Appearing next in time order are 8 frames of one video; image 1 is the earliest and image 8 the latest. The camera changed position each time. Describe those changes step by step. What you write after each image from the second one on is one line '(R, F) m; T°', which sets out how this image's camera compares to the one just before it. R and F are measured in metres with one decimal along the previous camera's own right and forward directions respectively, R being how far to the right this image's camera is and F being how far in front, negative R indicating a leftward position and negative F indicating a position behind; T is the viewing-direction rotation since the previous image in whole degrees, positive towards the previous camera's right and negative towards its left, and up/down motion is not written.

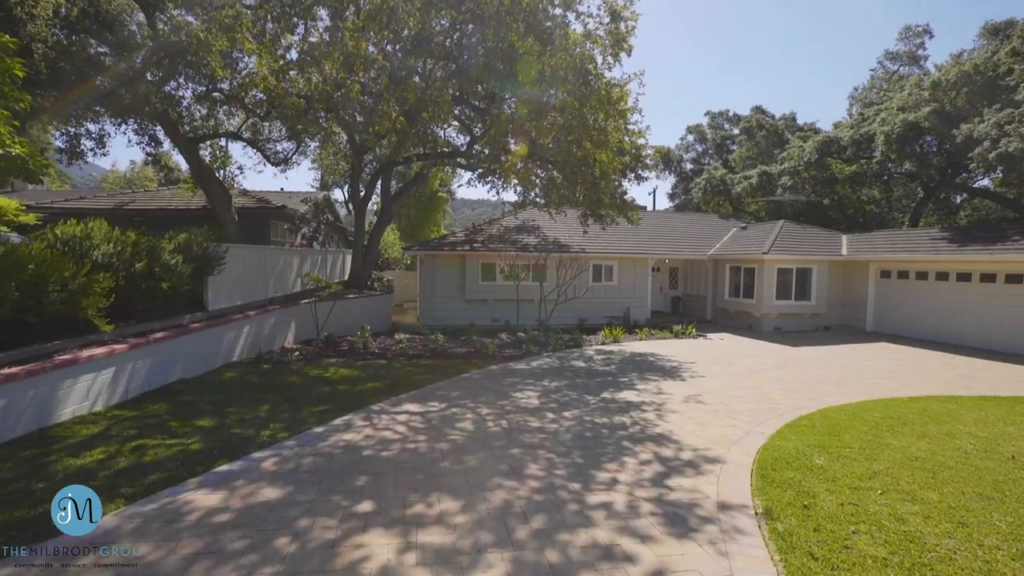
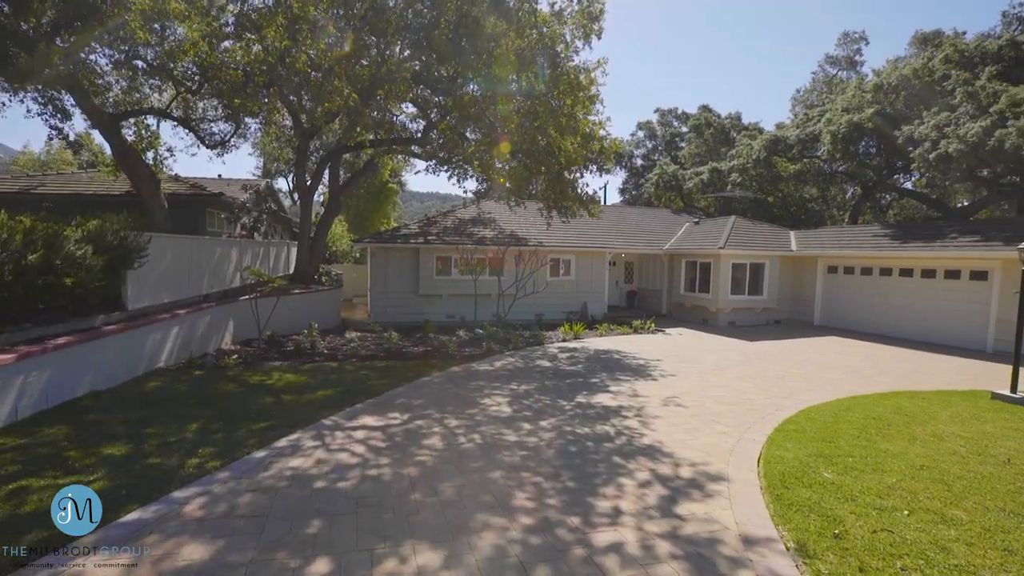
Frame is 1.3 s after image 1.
(-0.2, +0.7) m; +5°
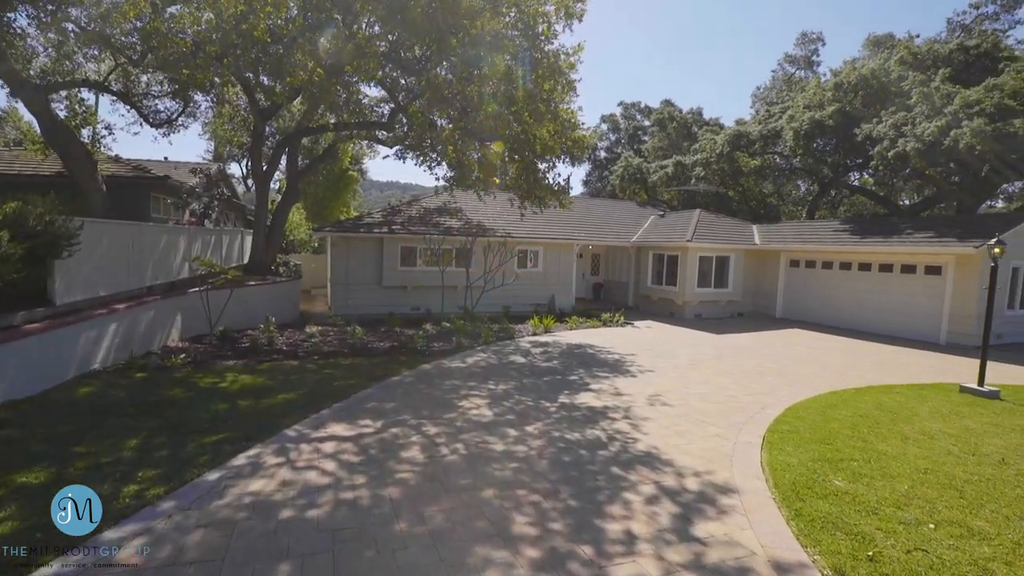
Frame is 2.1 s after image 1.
(-0.2, +0.5) m; +4°
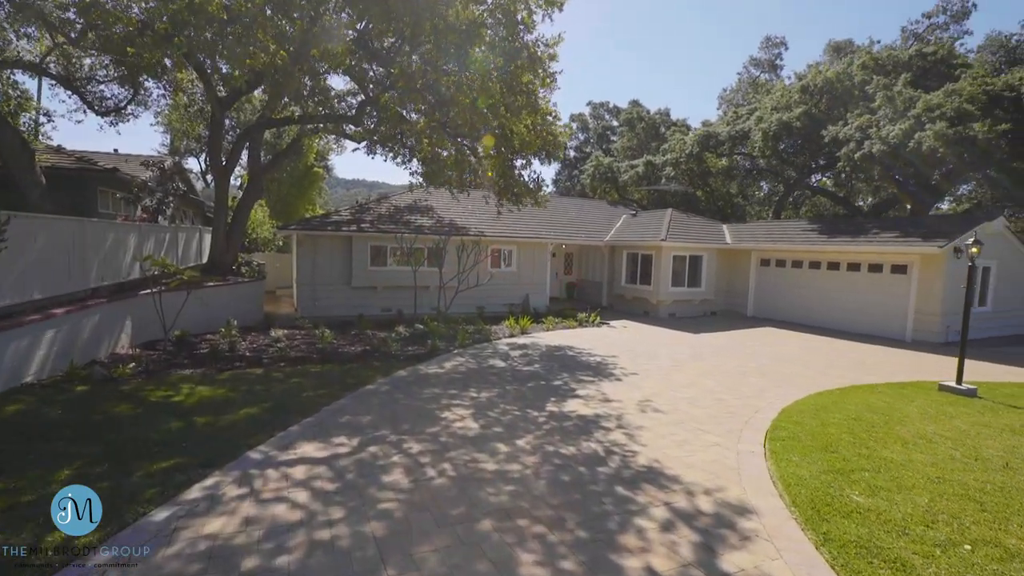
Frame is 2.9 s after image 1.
(-0.2, +0.4) m; +3°
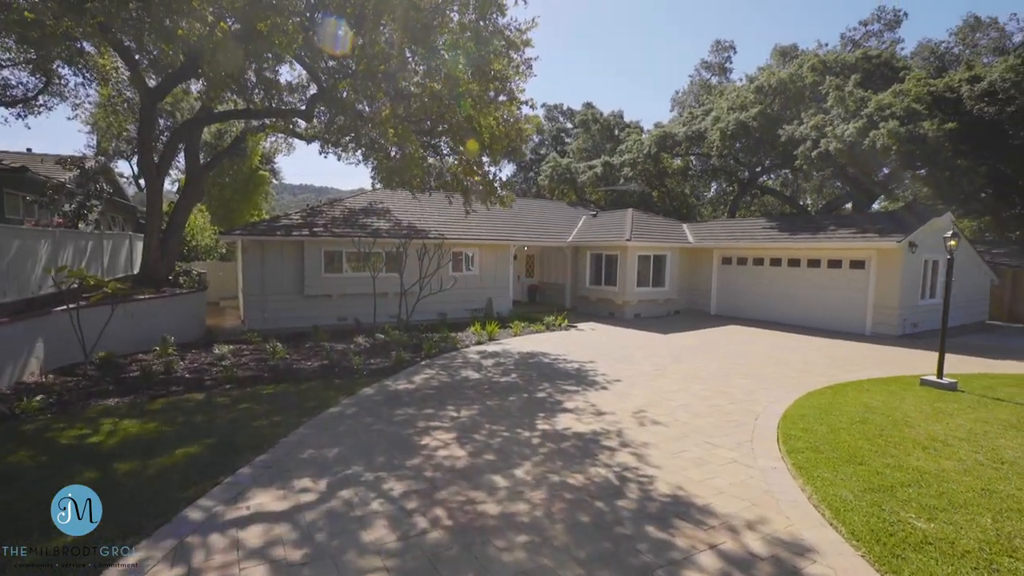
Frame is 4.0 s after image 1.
(-0.3, +0.7) m; +5°
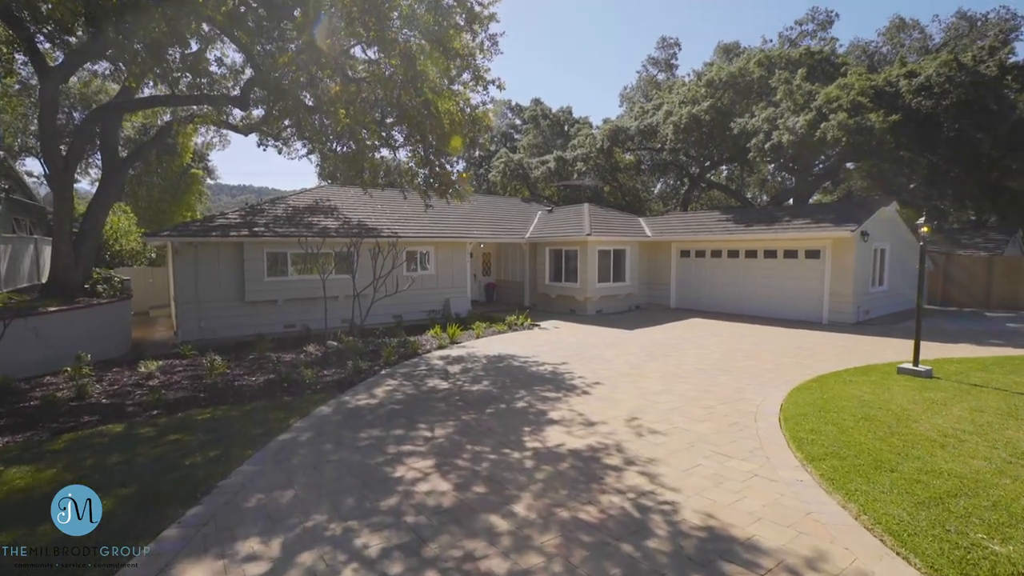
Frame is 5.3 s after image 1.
(-0.3, +0.7) m; +5°
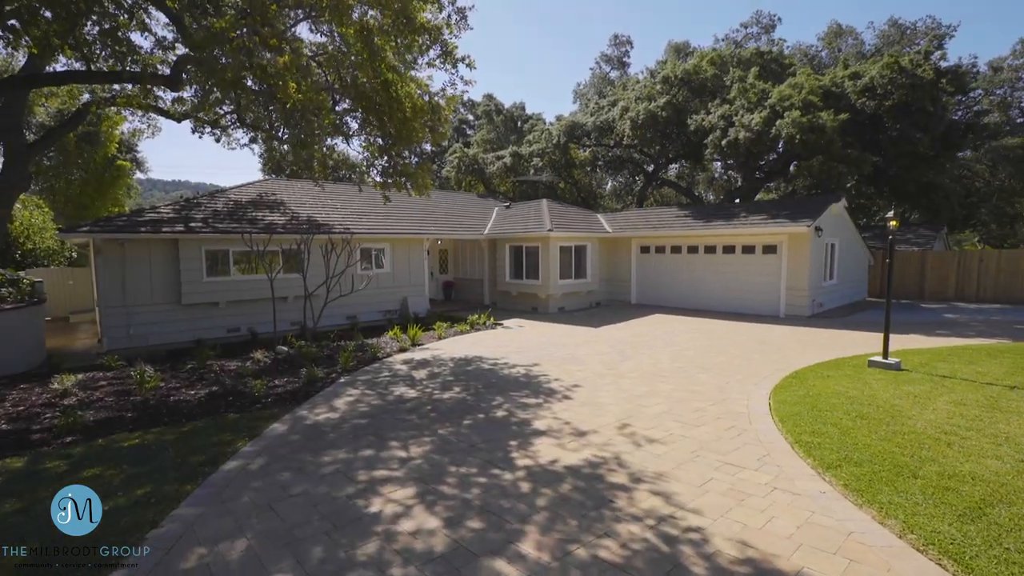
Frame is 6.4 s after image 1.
(-0.3, +0.6) m; +5°
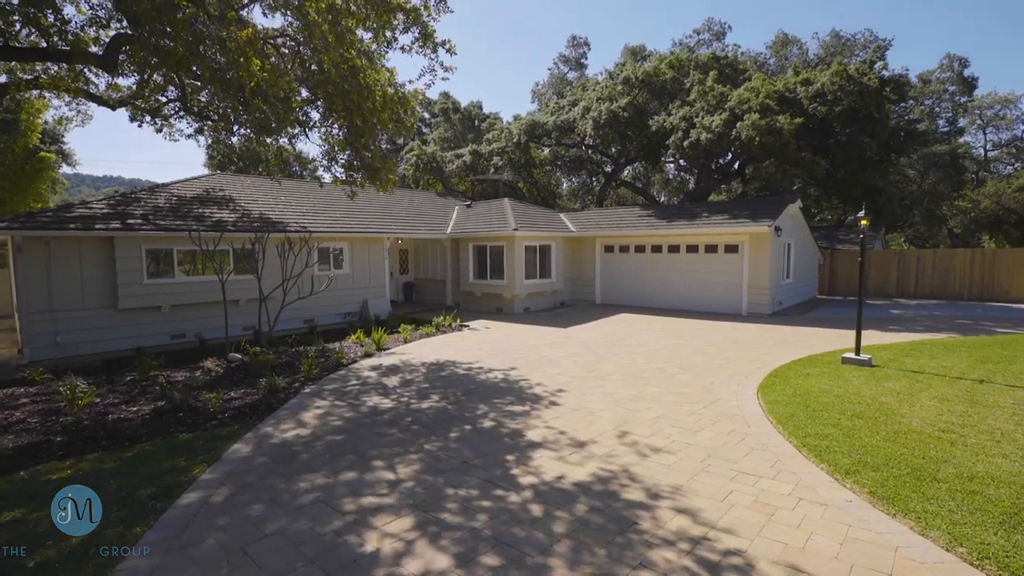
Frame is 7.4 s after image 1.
(-0.4, +0.4) m; +5°
